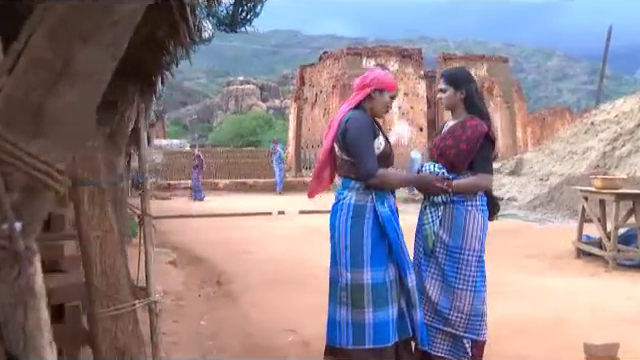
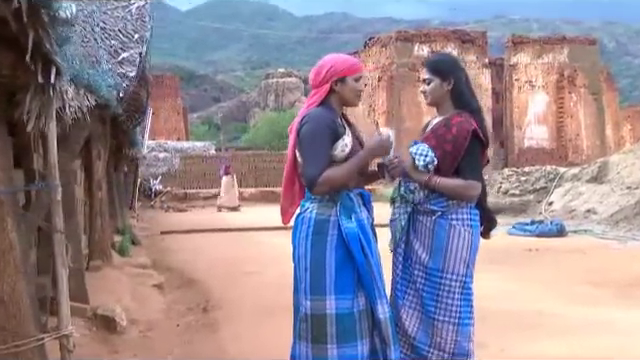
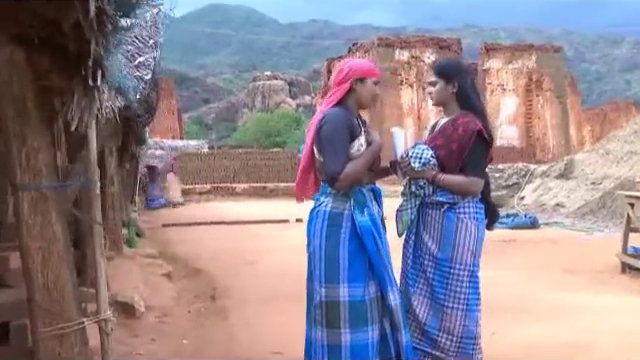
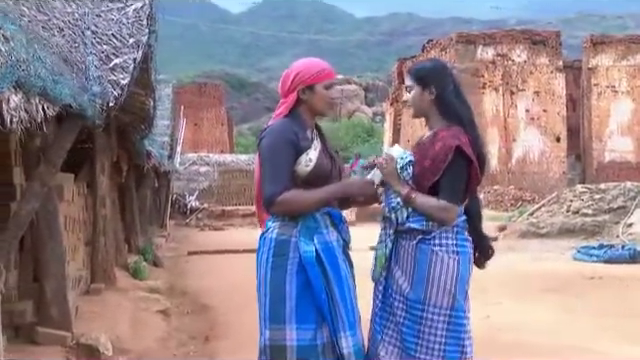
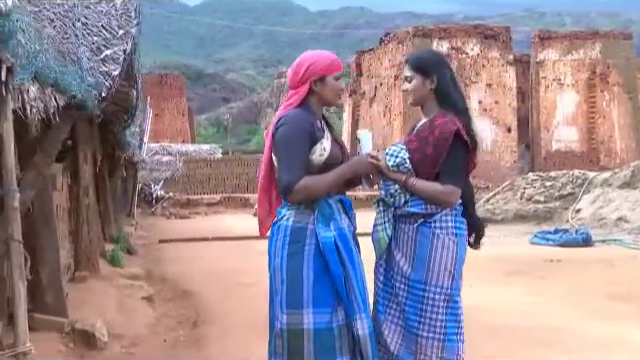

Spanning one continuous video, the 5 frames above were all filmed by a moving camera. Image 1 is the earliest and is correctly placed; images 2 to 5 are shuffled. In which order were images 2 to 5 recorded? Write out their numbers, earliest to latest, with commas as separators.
3, 2, 5, 4
